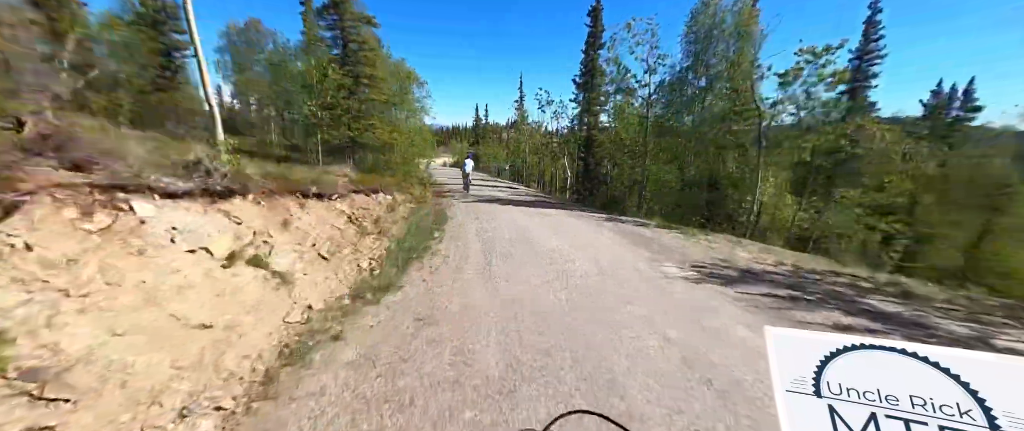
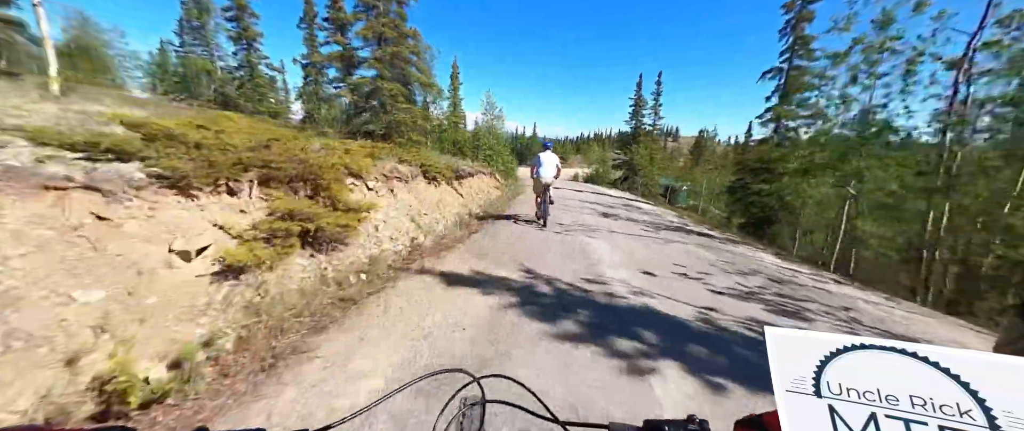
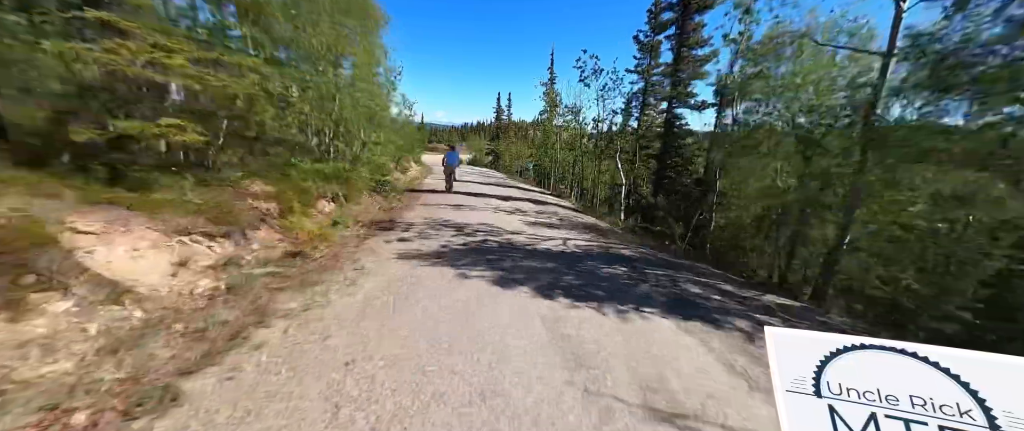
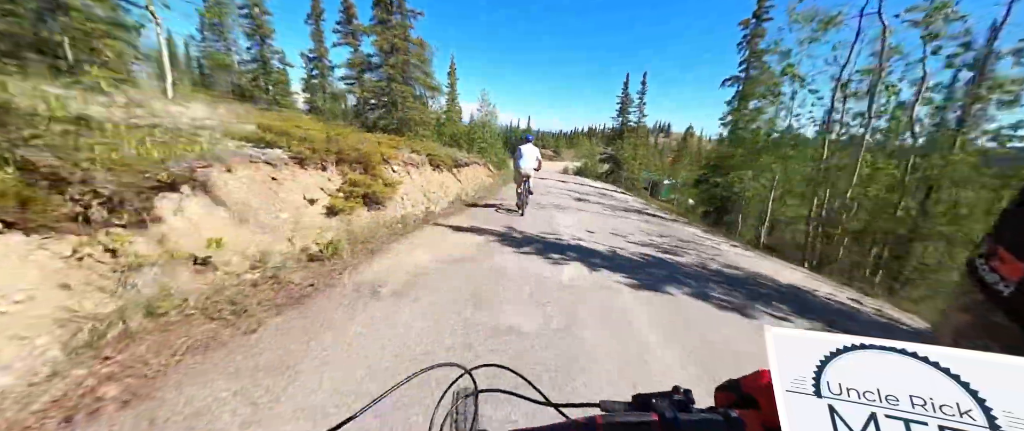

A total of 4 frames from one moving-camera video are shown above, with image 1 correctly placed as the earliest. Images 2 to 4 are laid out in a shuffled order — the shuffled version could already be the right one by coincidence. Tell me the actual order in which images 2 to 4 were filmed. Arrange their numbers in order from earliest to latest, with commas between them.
3, 4, 2
